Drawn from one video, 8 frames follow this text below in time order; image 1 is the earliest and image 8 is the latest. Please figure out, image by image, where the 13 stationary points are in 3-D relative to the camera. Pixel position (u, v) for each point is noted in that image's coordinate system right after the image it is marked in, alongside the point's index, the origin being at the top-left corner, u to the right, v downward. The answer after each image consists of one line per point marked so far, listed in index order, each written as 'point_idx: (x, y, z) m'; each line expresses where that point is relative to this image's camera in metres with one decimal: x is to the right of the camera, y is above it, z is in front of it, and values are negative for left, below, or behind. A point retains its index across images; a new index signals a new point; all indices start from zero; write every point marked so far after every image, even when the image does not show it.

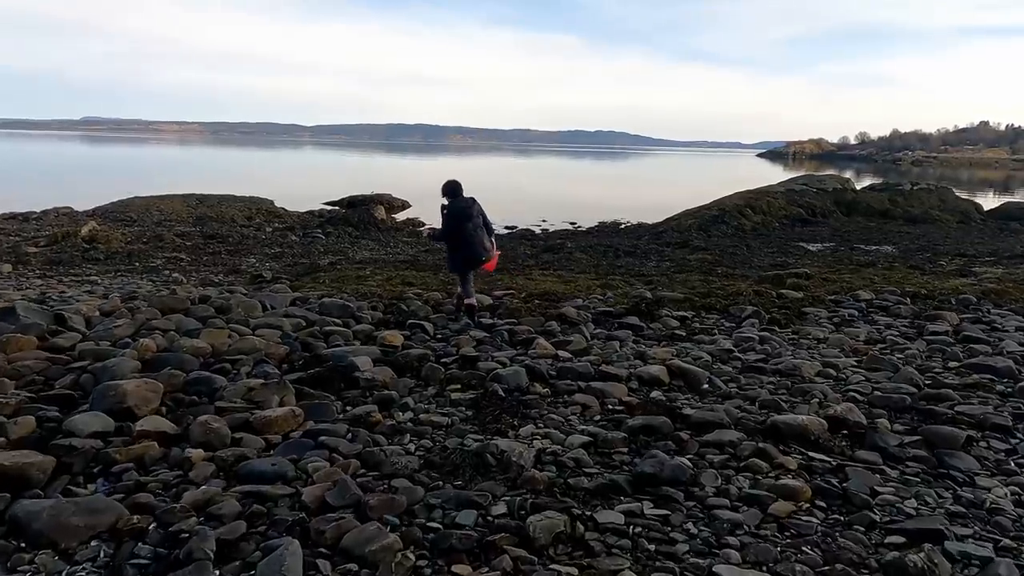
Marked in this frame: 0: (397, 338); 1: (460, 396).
0: (-1.4, -0.6, +8.2) m
1: (-0.5, -1.0, +6.1) m
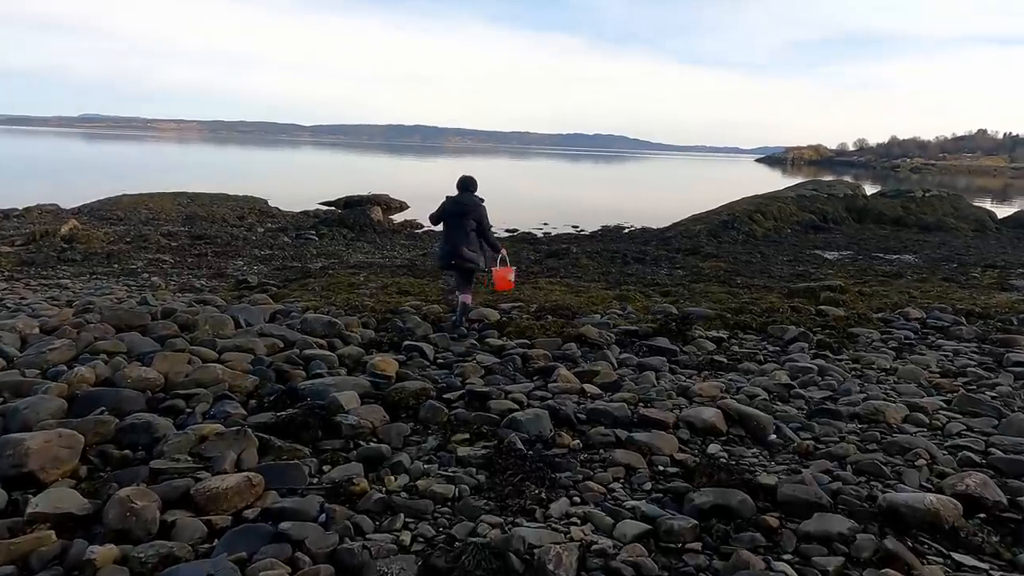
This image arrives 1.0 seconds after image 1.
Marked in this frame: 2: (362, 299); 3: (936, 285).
0: (-1.3, -0.8, +6.8) m
1: (-0.3, -1.2, +4.8) m
2: (-2.8, -0.2, +12.3) m
3: (+10.4, +0.1, +16.2) m
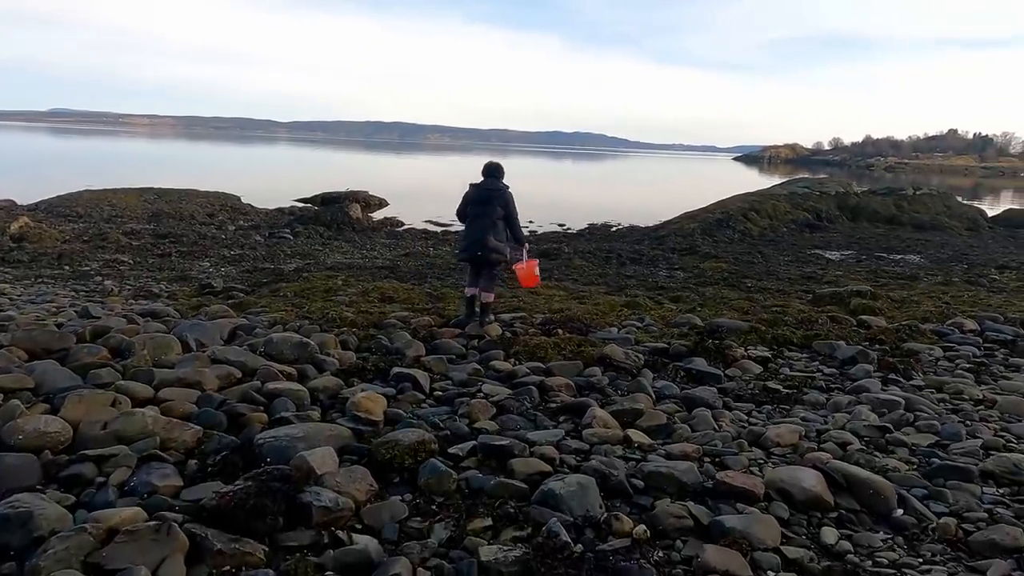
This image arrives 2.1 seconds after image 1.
0: (-1.1, -1.0, +5.3) m
1: (-0.1, -1.4, +3.4) m
2: (-2.8, -0.3, +10.8) m
3: (+10.2, 0.0, +15.1) m
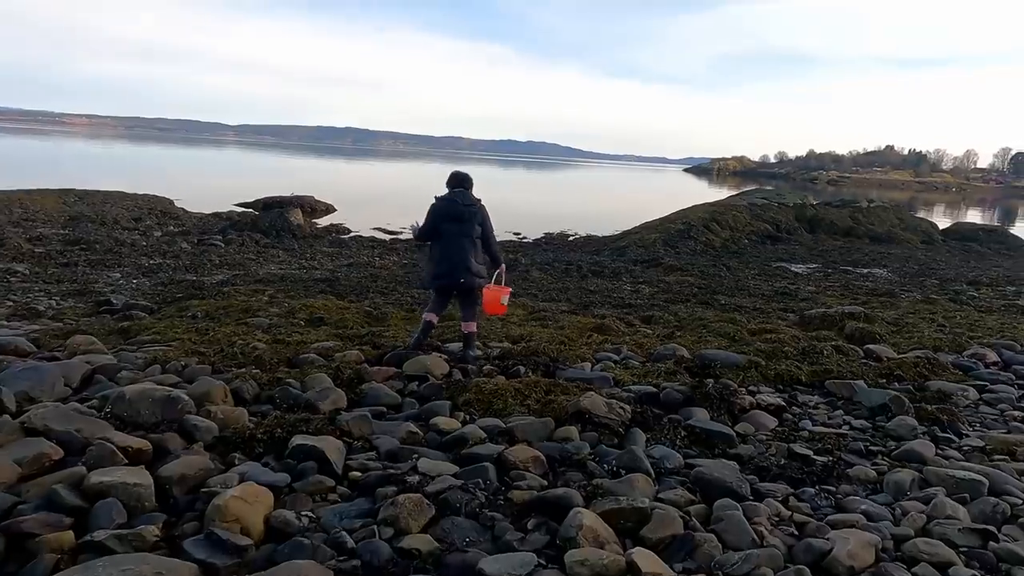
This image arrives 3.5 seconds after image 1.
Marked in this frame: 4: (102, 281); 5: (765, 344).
0: (-1.4, -1.2, +3.5) m
1: (-0.2, -1.6, +1.6) m
2: (-3.5, -0.6, +8.8) m
3: (+9.2, -0.4, +14.0) m
4: (-10.4, +0.2, +16.8) m
5: (+3.4, -0.8, +8.9) m
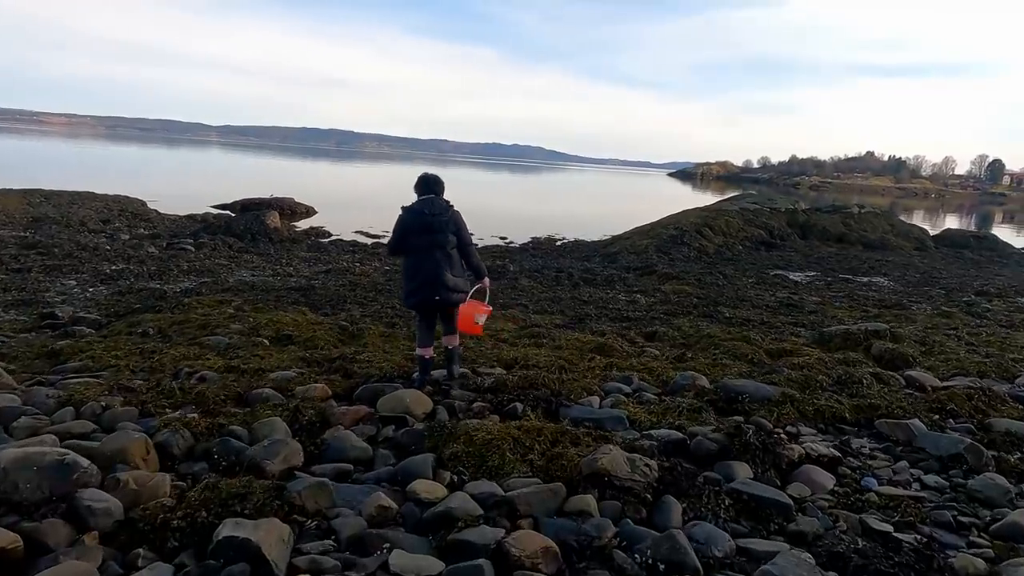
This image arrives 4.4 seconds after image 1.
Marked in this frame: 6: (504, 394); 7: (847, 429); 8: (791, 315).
0: (-1.3, -1.4, +2.4) m
1: (-0.2, -1.8, +0.5) m
2: (-3.5, -0.8, +7.6) m
3: (+9.0, -0.7, +13.1) m
4: (-10.7, 0.0, +15.4) m
5: (+3.3, -1.0, +7.9) m
6: (-0.1, -1.0, +6.4) m
7: (+3.1, -1.3, +6.1) m
8: (+6.1, -0.6, +14.4) m
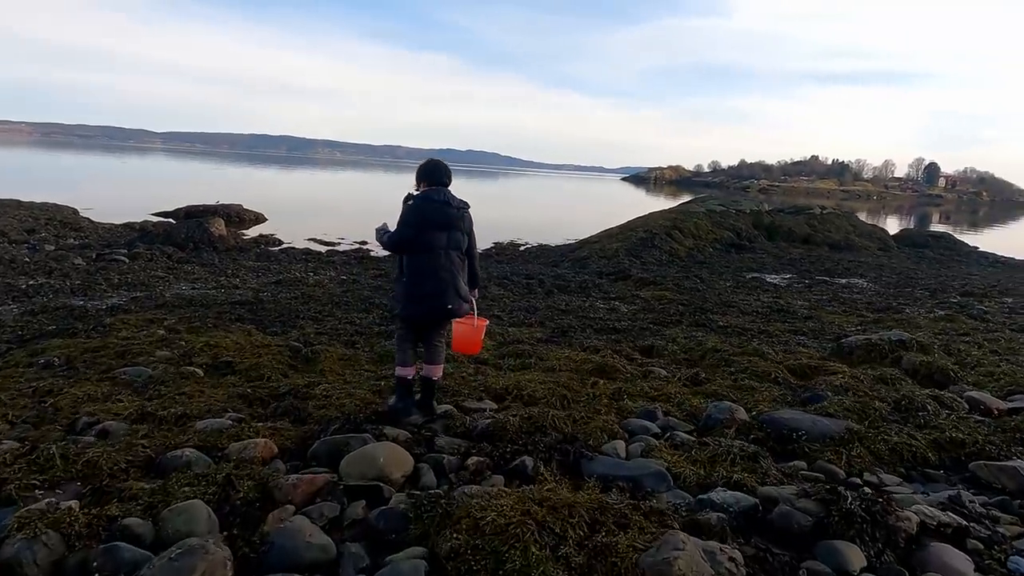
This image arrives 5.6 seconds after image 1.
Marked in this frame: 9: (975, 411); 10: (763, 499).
0: (-1.0, -1.5, +0.9) m
1: (+0.3, -1.8, -0.9) m
2: (-3.6, -1.0, +6.0) m
3: (+8.6, -0.7, +12.2) m
4: (-11.2, -0.4, +13.3) m
5: (+3.3, -1.1, +6.7) m
6: (-0.1, -1.2, +5.0) m
7: (+3.1, -1.4, +4.9) m
8: (+5.5, -0.7, +13.4) m
9: (+4.4, -1.2, +6.3) m
10: (+1.5, -1.3, +4.0) m
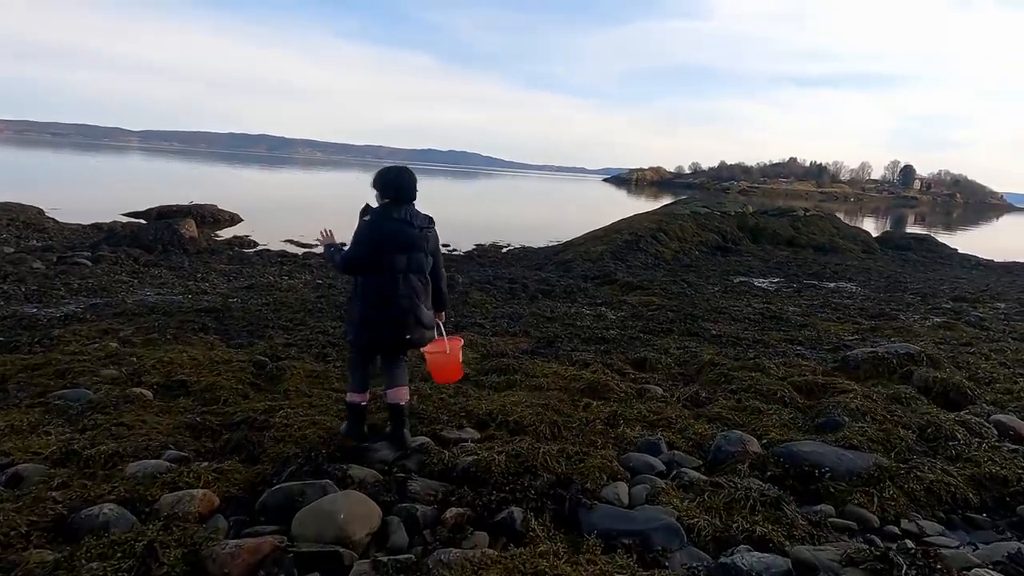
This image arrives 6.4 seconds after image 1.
0: (-1.0, -1.6, +0.1) m
1: (+0.3, -2.0, -1.6) m
2: (-3.7, -1.2, +5.2) m
3: (+8.3, -0.9, +11.8) m
4: (-11.6, -0.6, +12.3) m
5: (+3.1, -1.2, +6.1) m
6: (-0.1, -1.3, +4.3) m
7: (+3.0, -1.5, +4.3) m
8: (+5.2, -0.8, +12.8) m
9: (+4.3, -1.3, +5.8) m
10: (+1.4, -1.4, +3.3) m
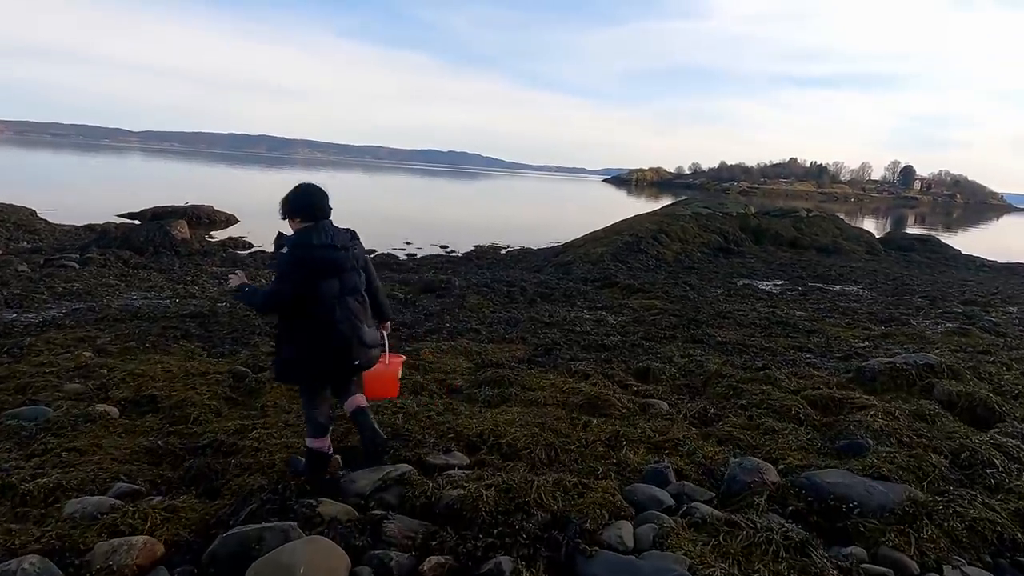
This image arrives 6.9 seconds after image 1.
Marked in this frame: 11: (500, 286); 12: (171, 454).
0: (-1.1, -1.7, -0.4) m
1: (+0.3, -2.0, -2.1) m
2: (-3.8, -1.3, +4.7) m
3: (+8.2, -1.0, +11.3) m
4: (-11.6, -0.7, +11.8) m
5: (+3.1, -1.3, +5.6) m
6: (-0.2, -1.4, +3.8) m
7: (+3.0, -1.6, +3.8) m
8: (+5.2, -0.9, +12.3) m
9: (+4.2, -1.4, +5.2) m
10: (+1.4, -1.5, +2.8) m
11: (-0.3, 0.0, +19.0) m
12: (-2.6, -1.3, +5.1) m
